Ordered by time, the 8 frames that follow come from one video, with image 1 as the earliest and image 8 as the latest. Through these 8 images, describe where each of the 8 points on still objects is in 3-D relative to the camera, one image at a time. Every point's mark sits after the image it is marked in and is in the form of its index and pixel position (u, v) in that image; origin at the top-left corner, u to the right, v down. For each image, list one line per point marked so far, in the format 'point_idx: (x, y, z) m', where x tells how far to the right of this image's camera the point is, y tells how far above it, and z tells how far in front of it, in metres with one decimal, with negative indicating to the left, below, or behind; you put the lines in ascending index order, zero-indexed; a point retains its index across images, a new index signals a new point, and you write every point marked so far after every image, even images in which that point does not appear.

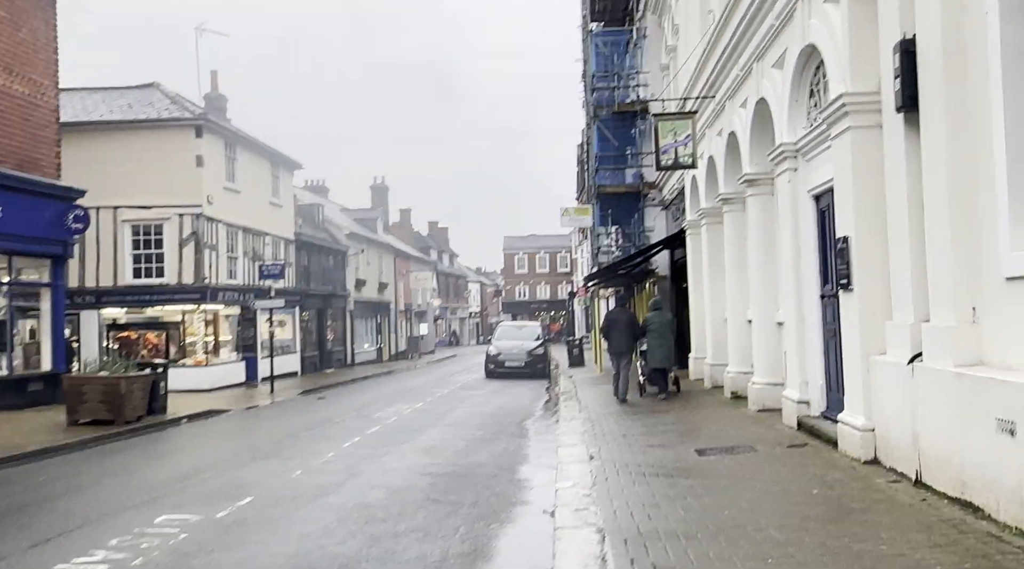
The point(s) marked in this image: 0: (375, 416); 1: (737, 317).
0: (-2.4, -2.3, +15.3) m
1: (+3.6, -0.5, +14.4) m
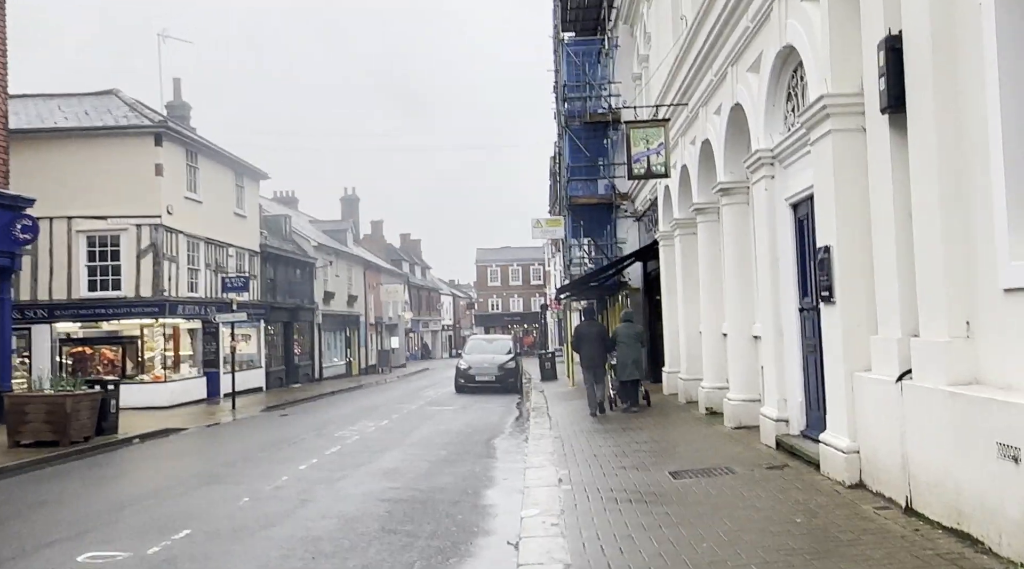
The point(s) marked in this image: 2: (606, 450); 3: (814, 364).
0: (-2.9, -2.5, +14.7) m
1: (+3.1, -0.7, +14.0) m
2: (+1.1, -2.0, +10.7) m
3: (+3.0, -0.8, +8.7) m
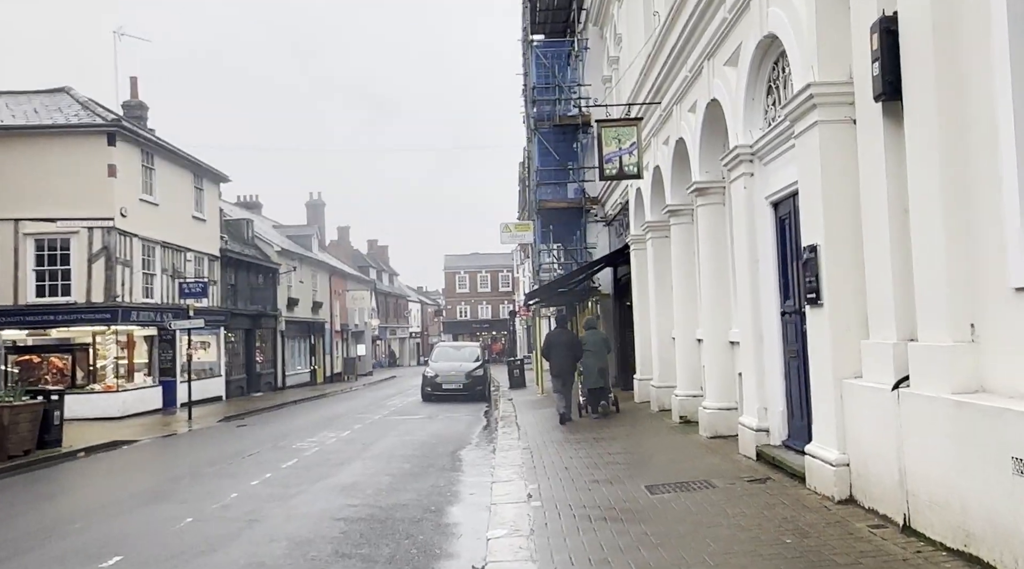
0: (-3.4, -2.5, +14.0) m
1: (+2.6, -0.8, +13.5) m
2: (+0.7, -2.0, +10.2) m
3: (+2.6, -0.8, +8.3) m
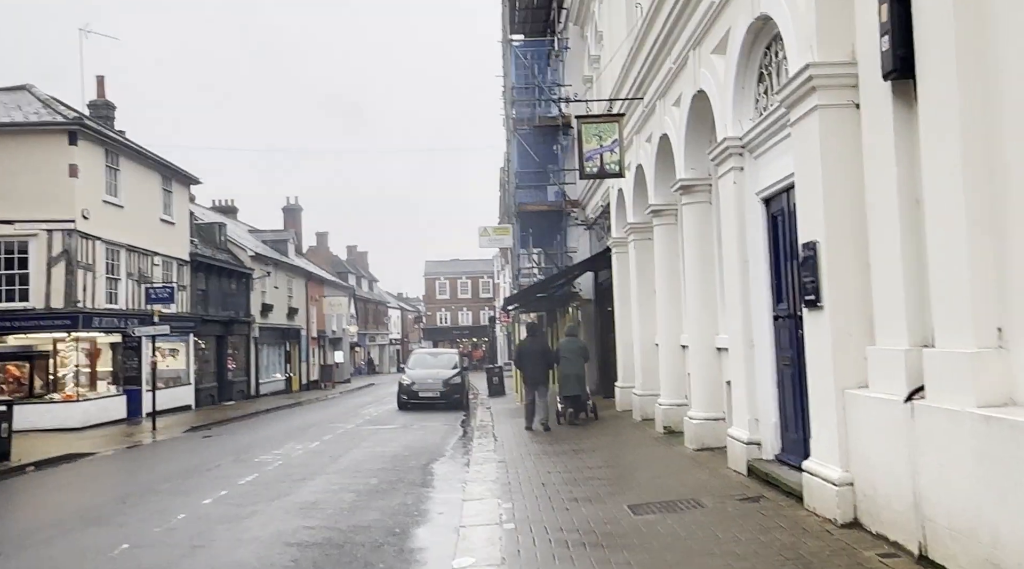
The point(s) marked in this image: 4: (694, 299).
0: (-3.8, -2.6, +13.3) m
1: (+2.2, -0.8, +12.9) m
2: (+0.4, -2.0, +9.5) m
3: (+2.4, -0.8, +7.6) m
4: (+2.2, -0.2, +10.9) m
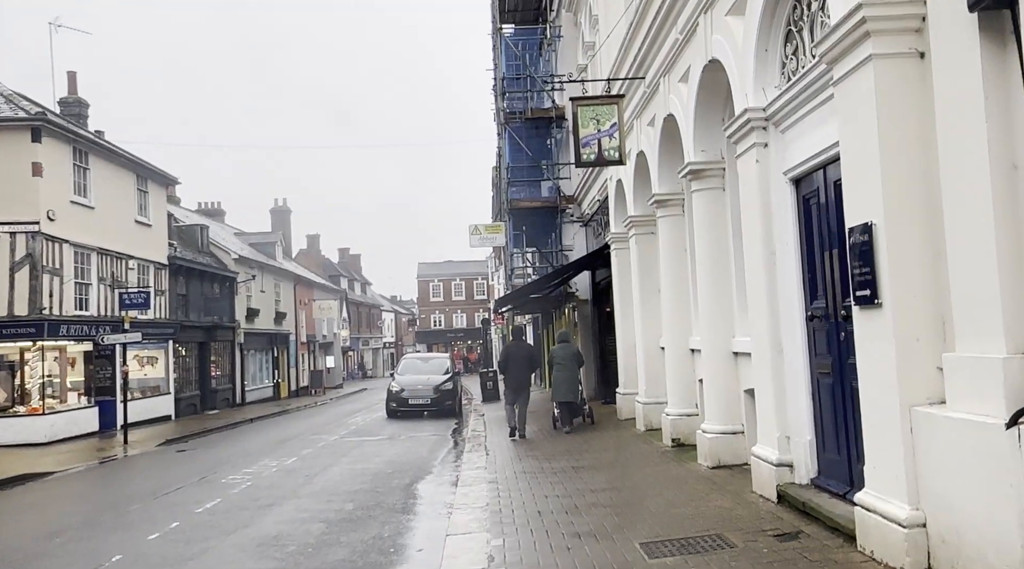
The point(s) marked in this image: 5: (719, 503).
0: (-3.9, -2.6, +12.0) m
1: (+2.1, -0.8, +11.7) m
2: (+0.4, -2.0, +8.3) m
3: (+2.3, -0.8, +6.4) m
4: (+2.1, -0.1, +9.7) m
5: (+1.7, -1.8, +7.4) m
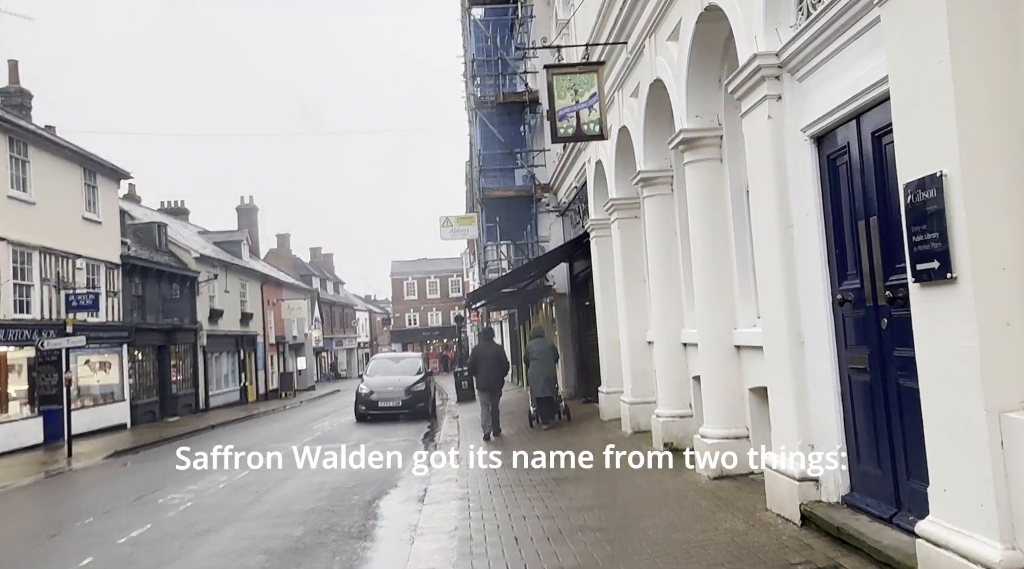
0: (-4.2, -2.6, +10.7) m
1: (+1.8, -0.6, +10.5) m
2: (+0.1, -1.9, +7.1) m
3: (+2.1, -0.6, +5.3) m
4: (+1.8, 0.0, +8.6) m
5: (+1.5, -1.7, +6.2) m
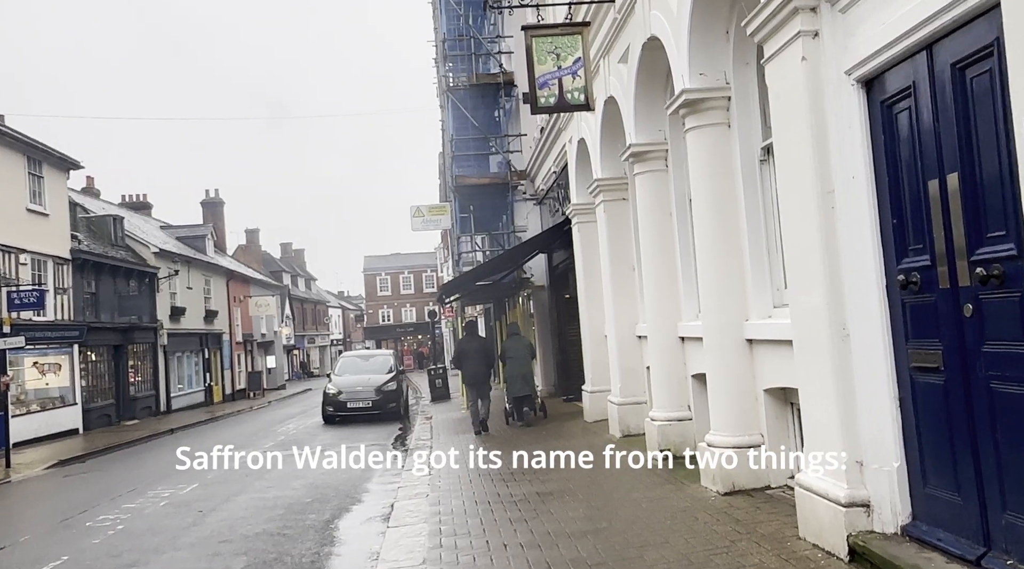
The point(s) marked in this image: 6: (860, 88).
0: (-4.4, -2.5, +9.4) m
1: (+1.6, -0.5, +9.4) m
2: (0.0, -1.8, +5.9) m
3: (+2.0, -0.5, +4.1) m
4: (+1.6, +0.1, +7.4) m
5: (+1.4, -1.6, +5.1) m
6: (+1.9, +1.0, +4.8) m
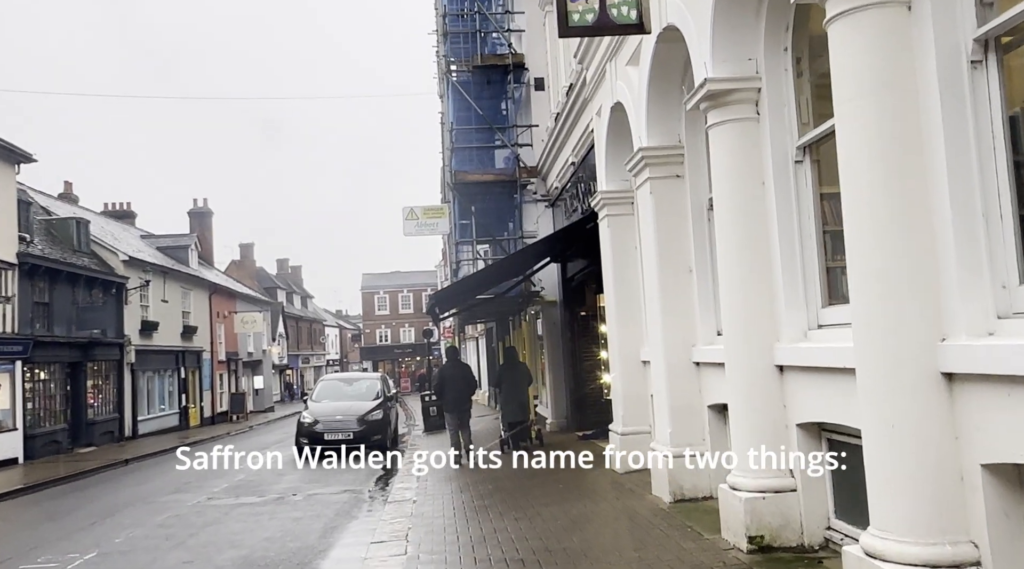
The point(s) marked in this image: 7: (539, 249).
0: (-4.3, -2.4, +6.3) m
1: (+1.7, -0.5, +6.4) m
2: (+0.1, -1.7, +2.8) m
3: (+2.1, -0.4, +1.1) m
4: (+1.7, +0.2, +4.4) m
5: (+1.5, -1.5, +2.0) m
6: (+2.0, +1.1, +1.7) m
7: (+0.4, +0.5, +14.2) m
